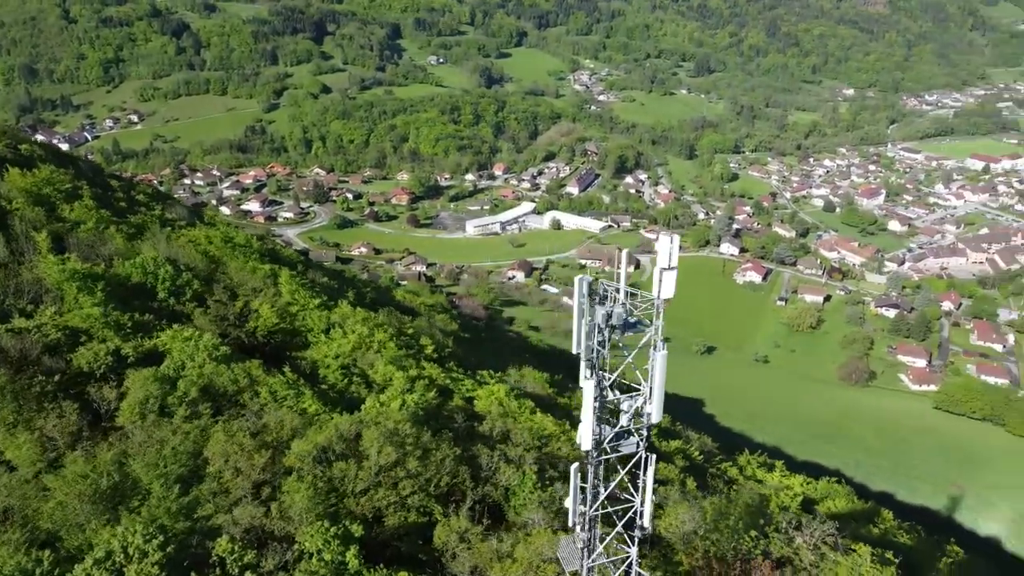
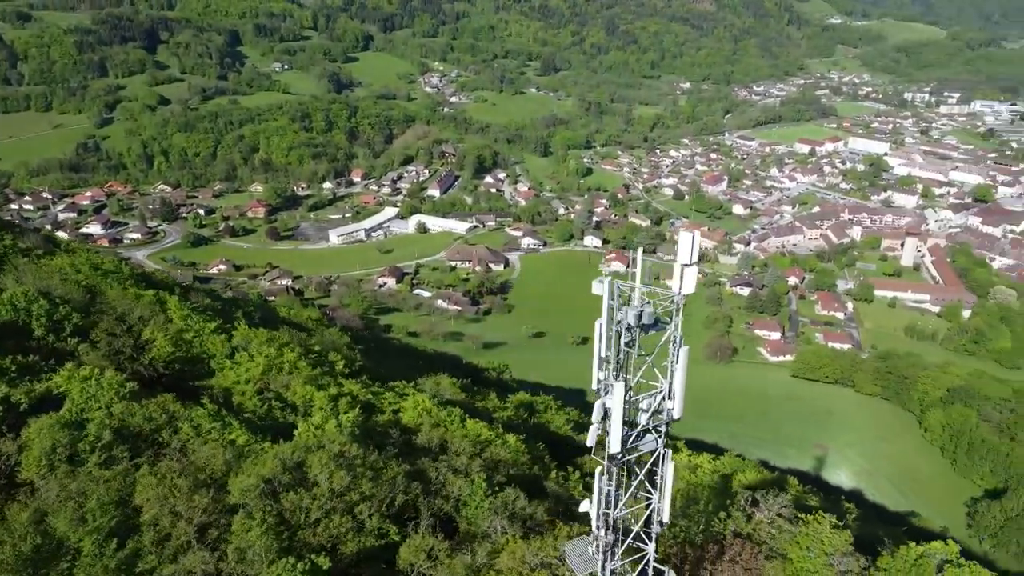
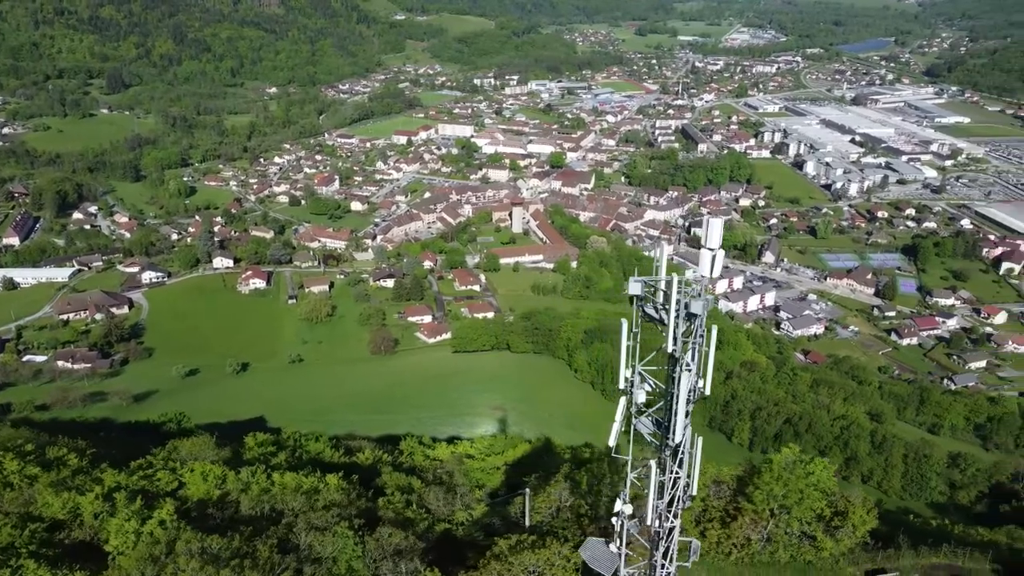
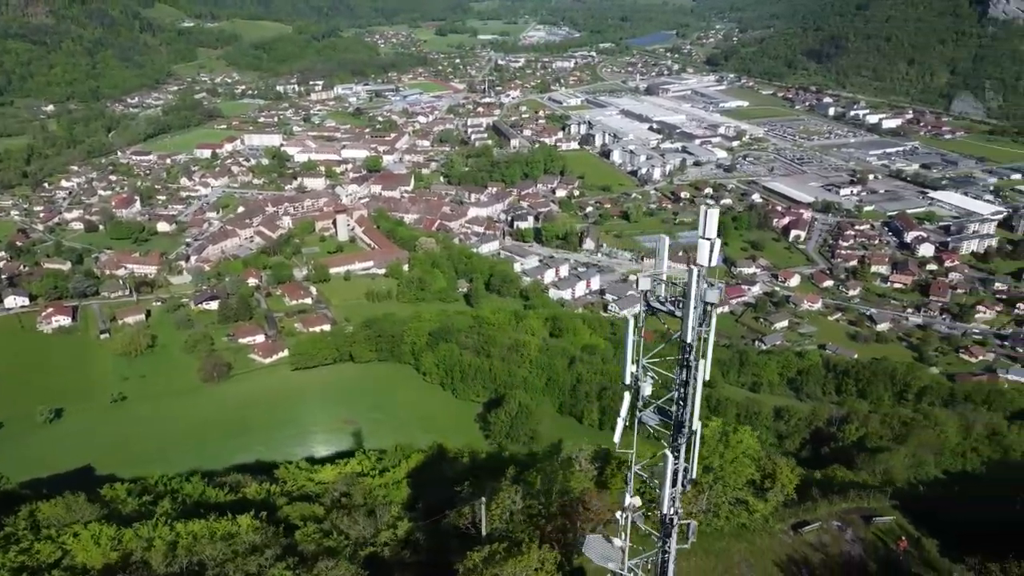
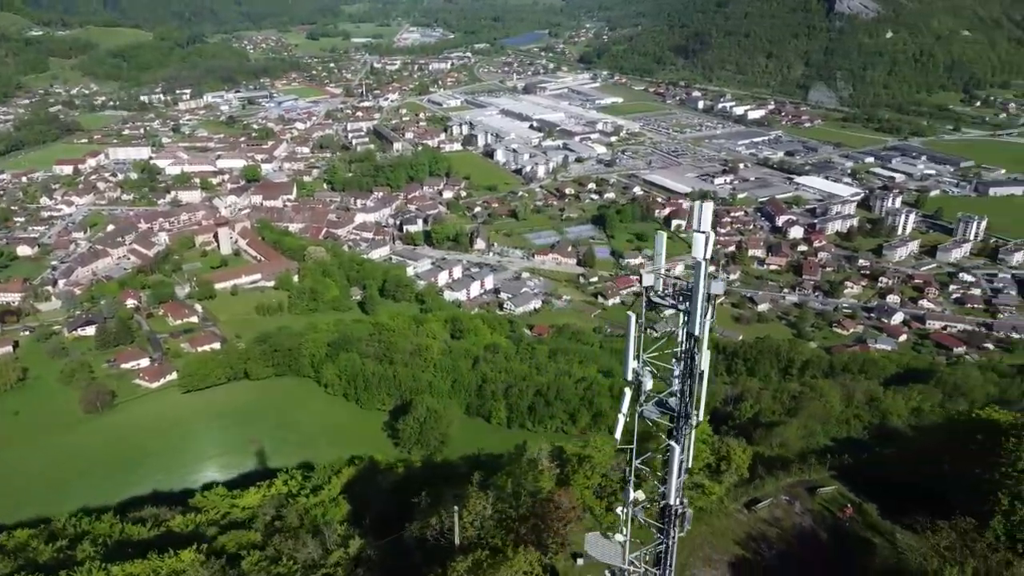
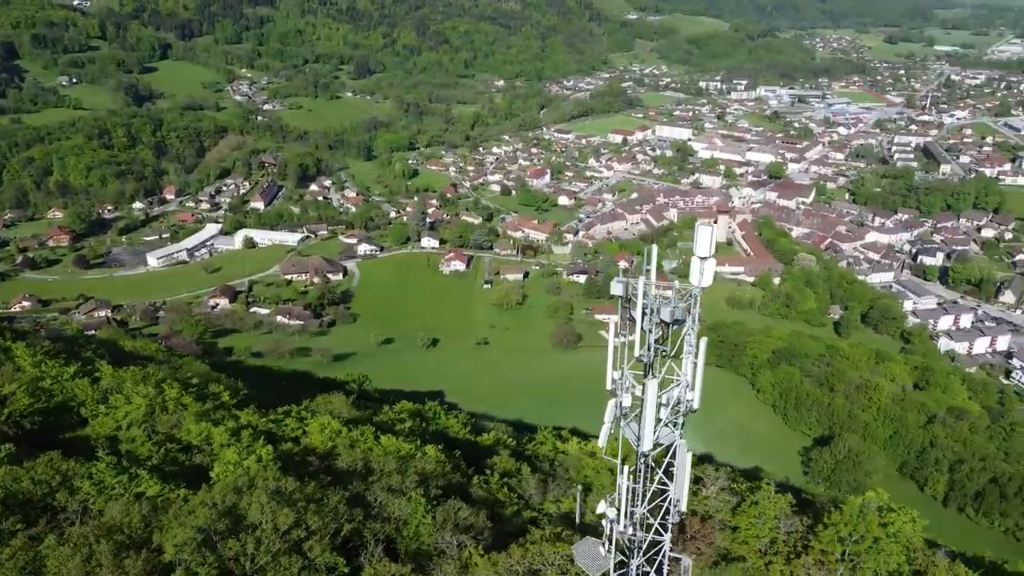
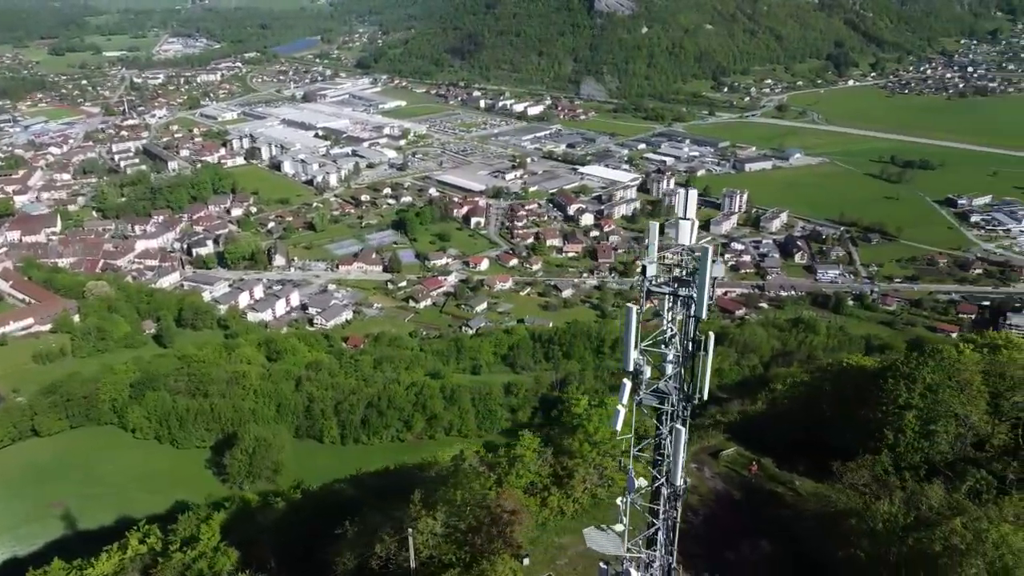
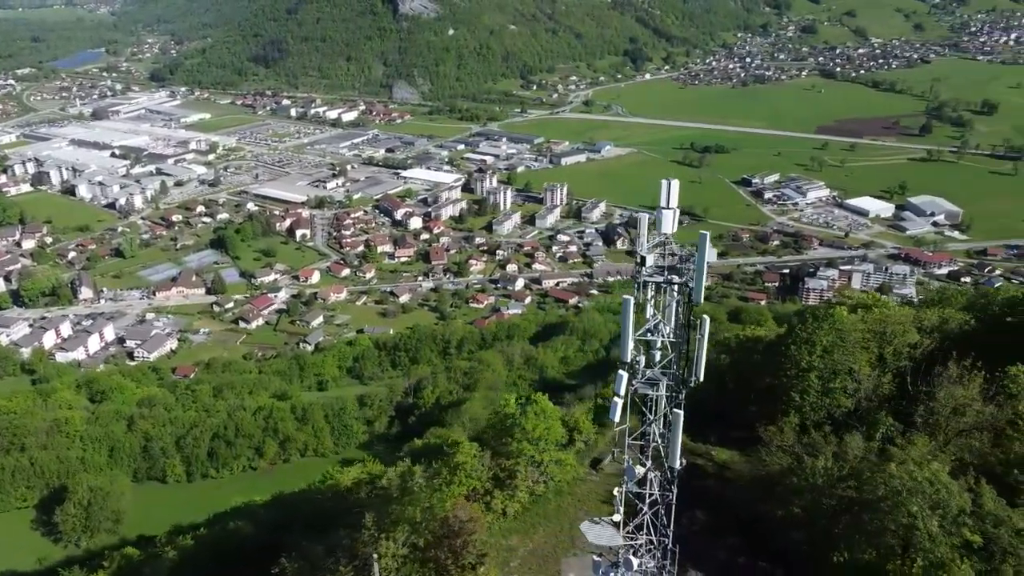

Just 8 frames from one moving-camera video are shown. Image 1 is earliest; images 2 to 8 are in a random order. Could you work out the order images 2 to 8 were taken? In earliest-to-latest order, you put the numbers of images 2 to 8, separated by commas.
2, 6, 3, 4, 5, 7, 8
